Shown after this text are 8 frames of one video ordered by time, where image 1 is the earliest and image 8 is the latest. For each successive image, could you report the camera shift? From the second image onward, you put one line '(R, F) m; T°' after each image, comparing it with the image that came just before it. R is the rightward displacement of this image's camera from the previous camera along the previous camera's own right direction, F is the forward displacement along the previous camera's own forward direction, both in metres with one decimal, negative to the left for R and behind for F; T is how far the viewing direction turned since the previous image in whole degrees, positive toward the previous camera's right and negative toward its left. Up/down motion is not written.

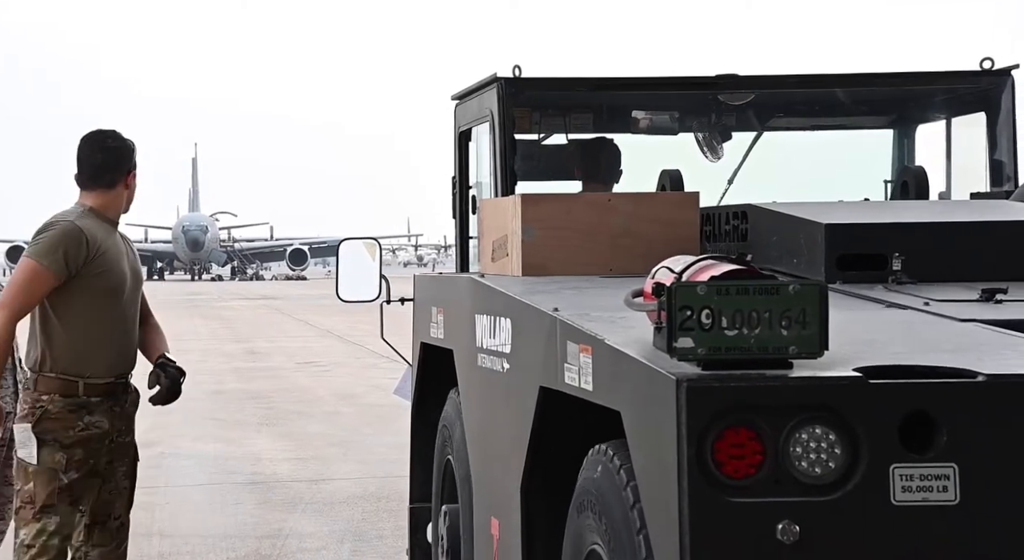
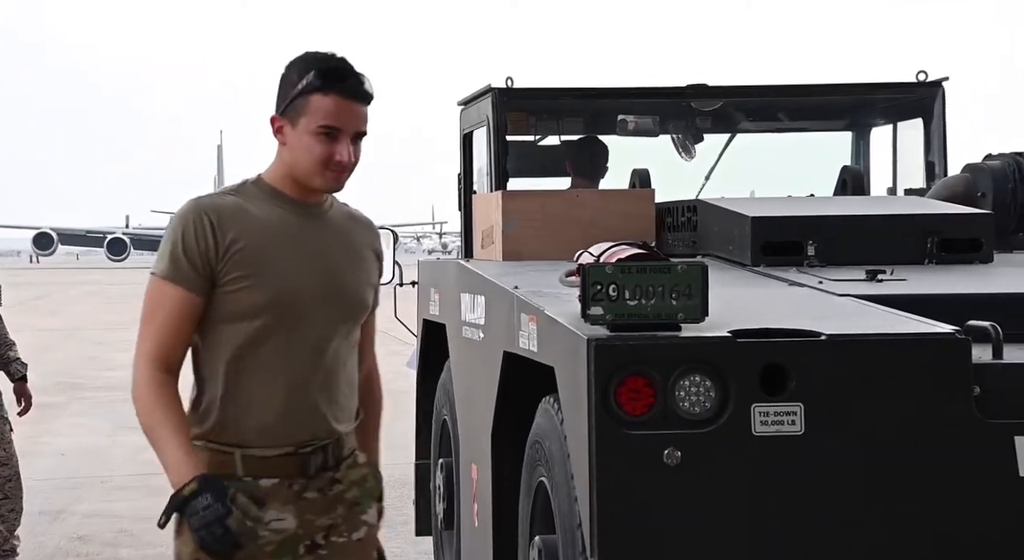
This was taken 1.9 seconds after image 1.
(+0.2, -0.8) m; -2°
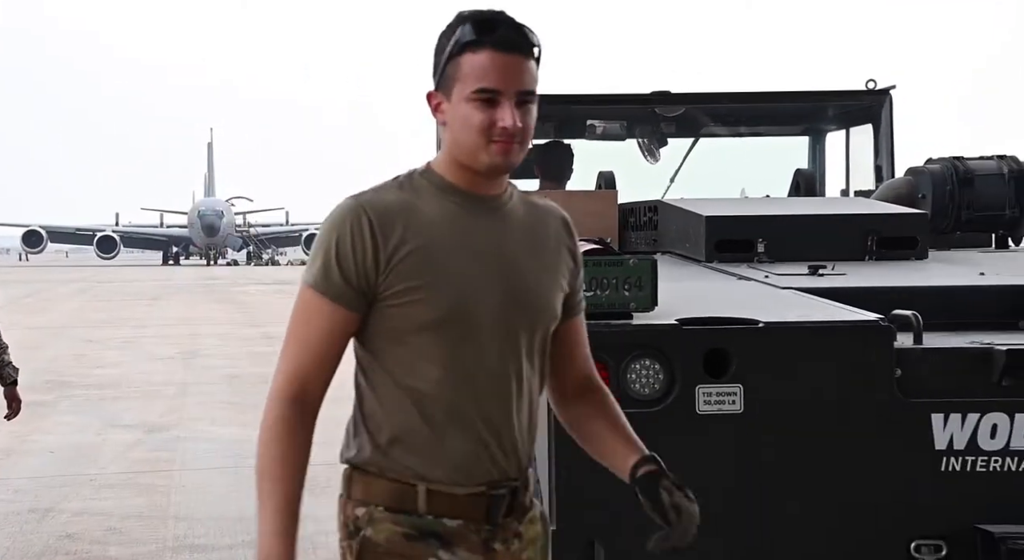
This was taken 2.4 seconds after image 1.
(0.0, -0.3) m; +1°
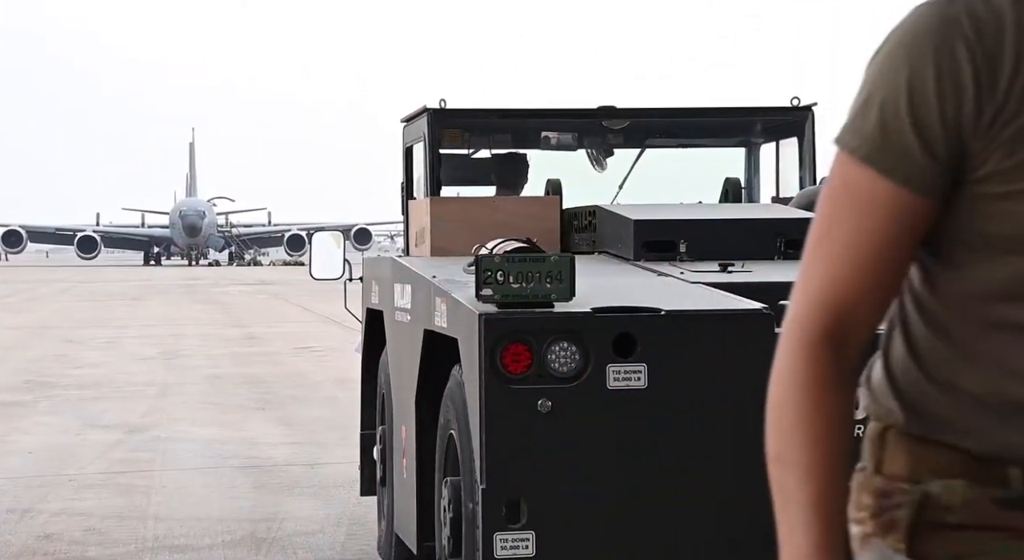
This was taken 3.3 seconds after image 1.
(+0.1, -0.6) m; +1°
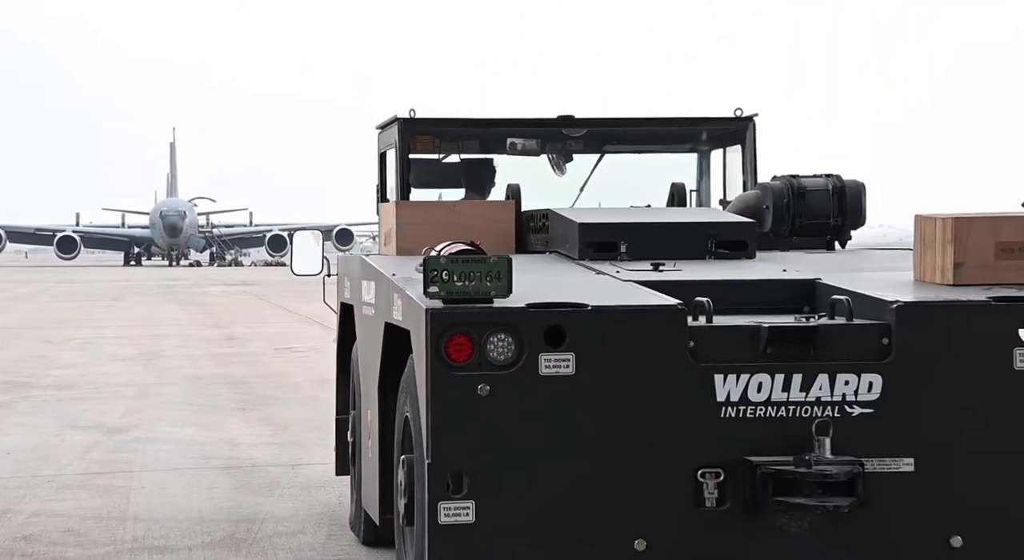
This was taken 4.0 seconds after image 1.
(+0.1, -0.5) m; +1°
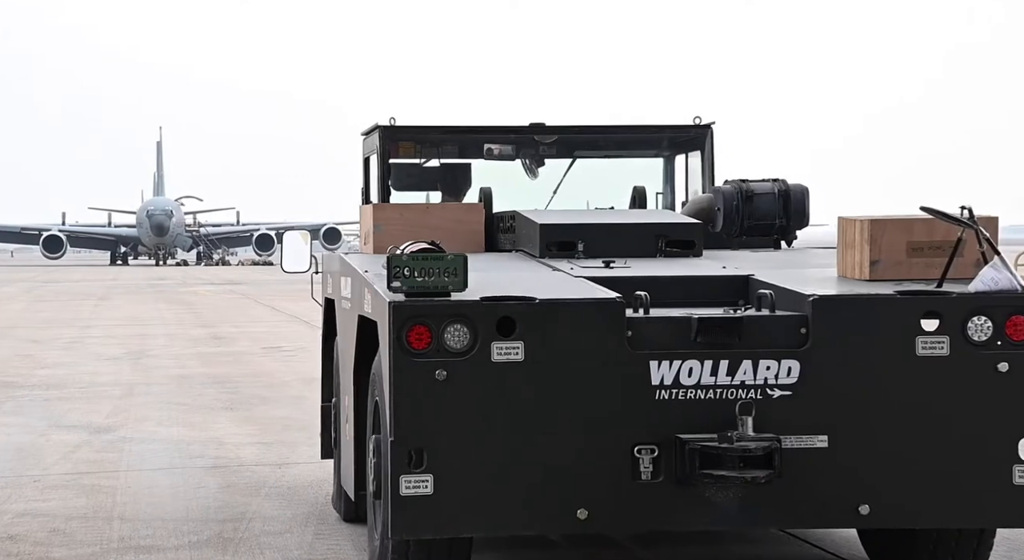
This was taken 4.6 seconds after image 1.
(+0.1, -0.5) m; 0°
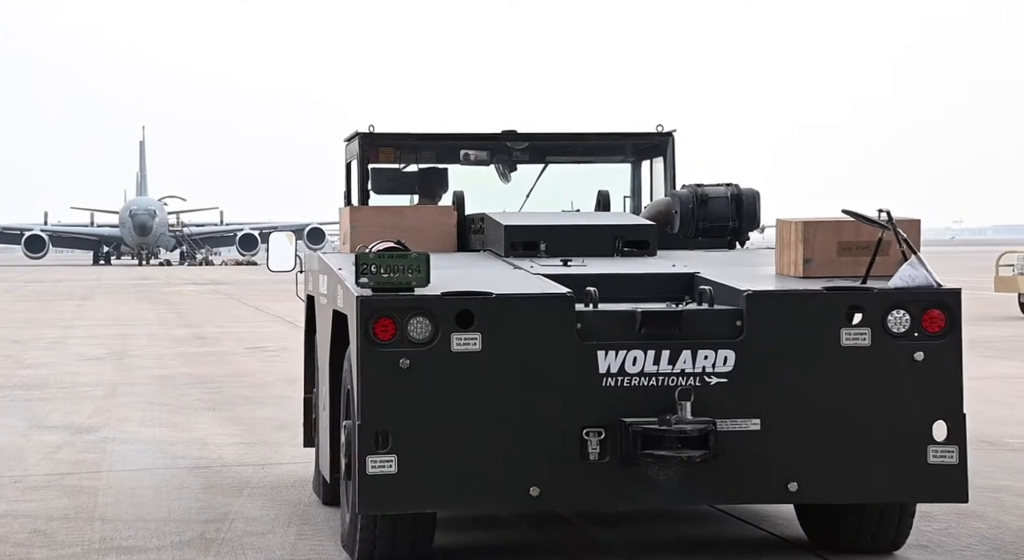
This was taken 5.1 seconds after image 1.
(+0.1, -0.4) m; +1°
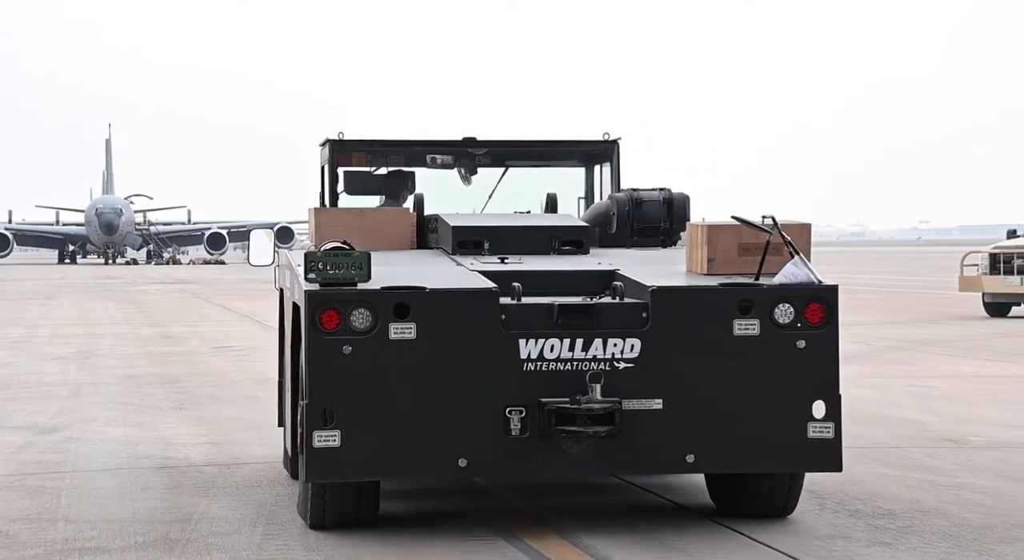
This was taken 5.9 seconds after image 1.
(+0.1, -0.7) m; +1°
